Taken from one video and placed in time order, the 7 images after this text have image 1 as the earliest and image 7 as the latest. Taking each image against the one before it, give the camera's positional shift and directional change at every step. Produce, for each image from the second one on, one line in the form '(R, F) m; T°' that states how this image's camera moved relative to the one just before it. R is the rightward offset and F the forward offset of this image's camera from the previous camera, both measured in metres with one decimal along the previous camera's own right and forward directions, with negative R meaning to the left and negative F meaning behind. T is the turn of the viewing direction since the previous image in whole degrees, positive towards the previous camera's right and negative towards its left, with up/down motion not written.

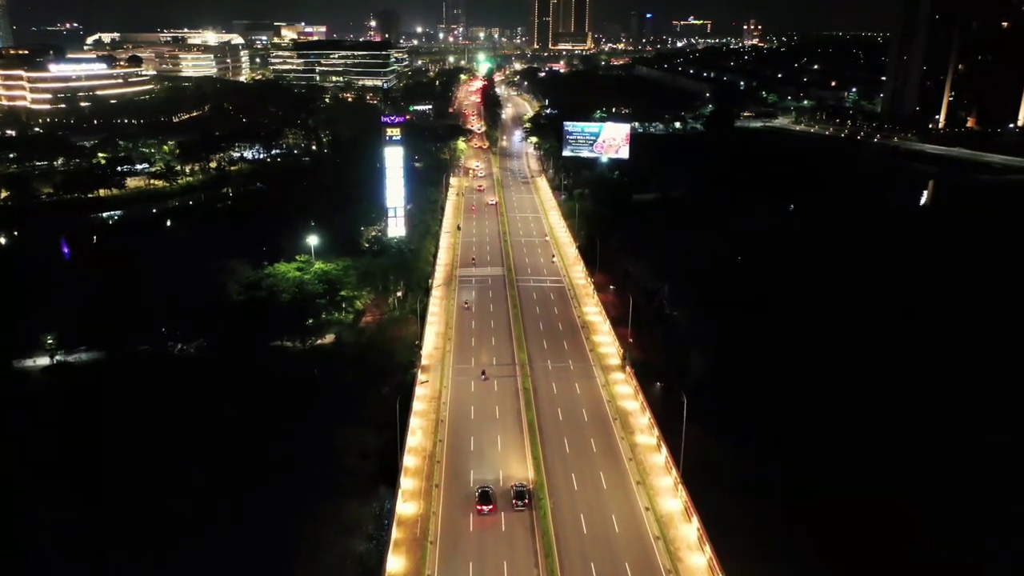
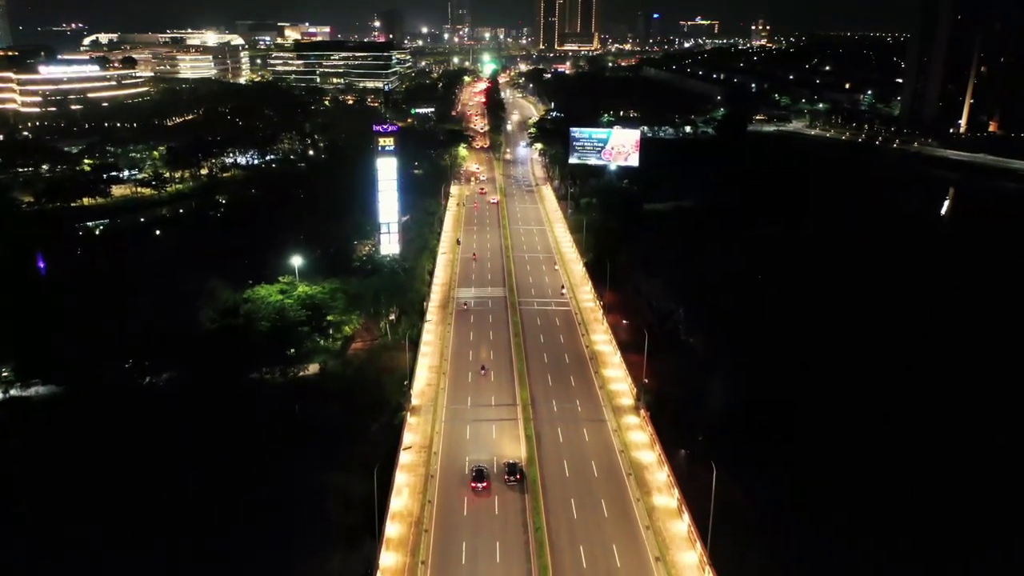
(+0.2, +3.7) m; 0°
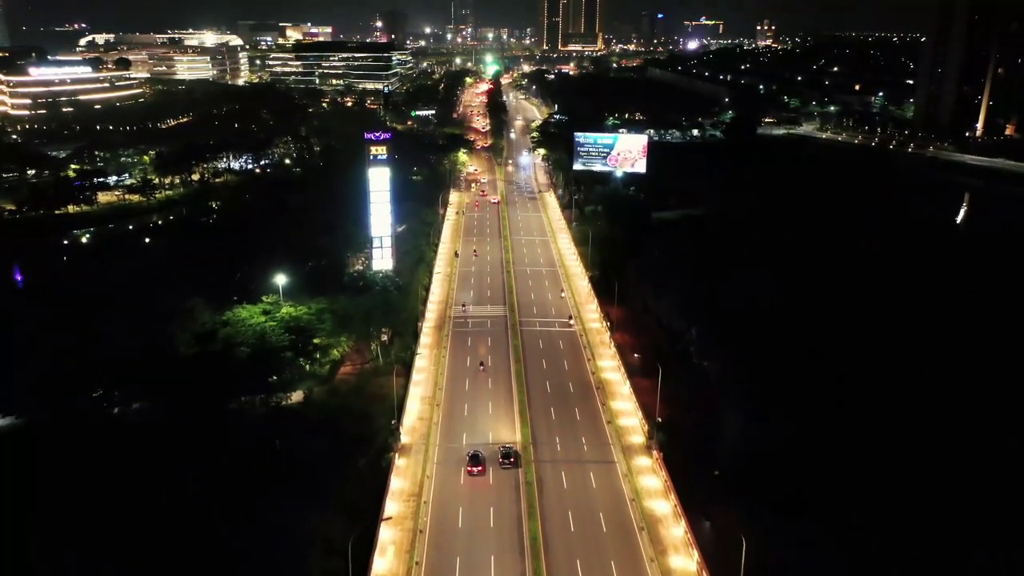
(+0.1, +2.9) m; 0°
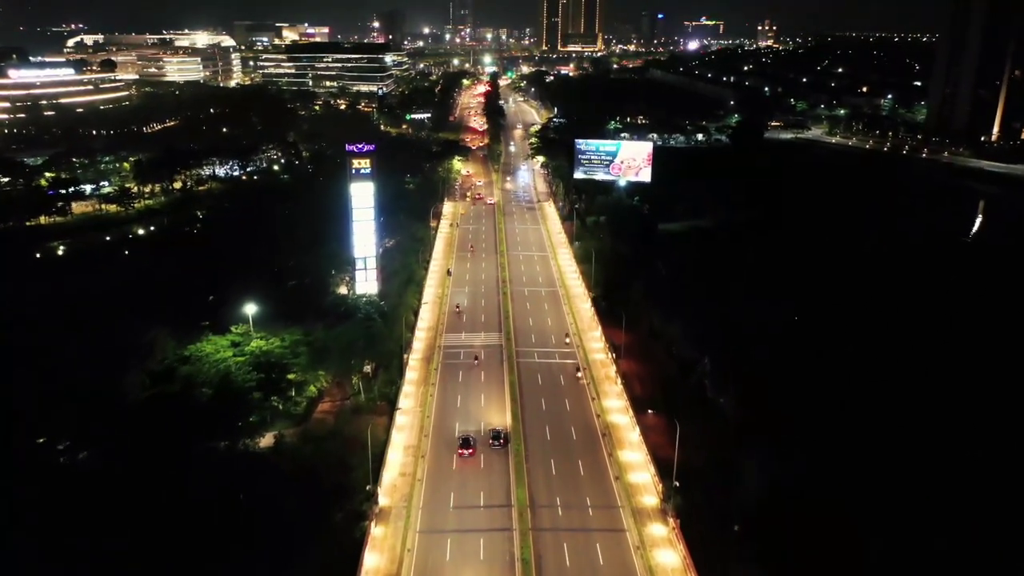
(+0.2, +3.8) m; 0°
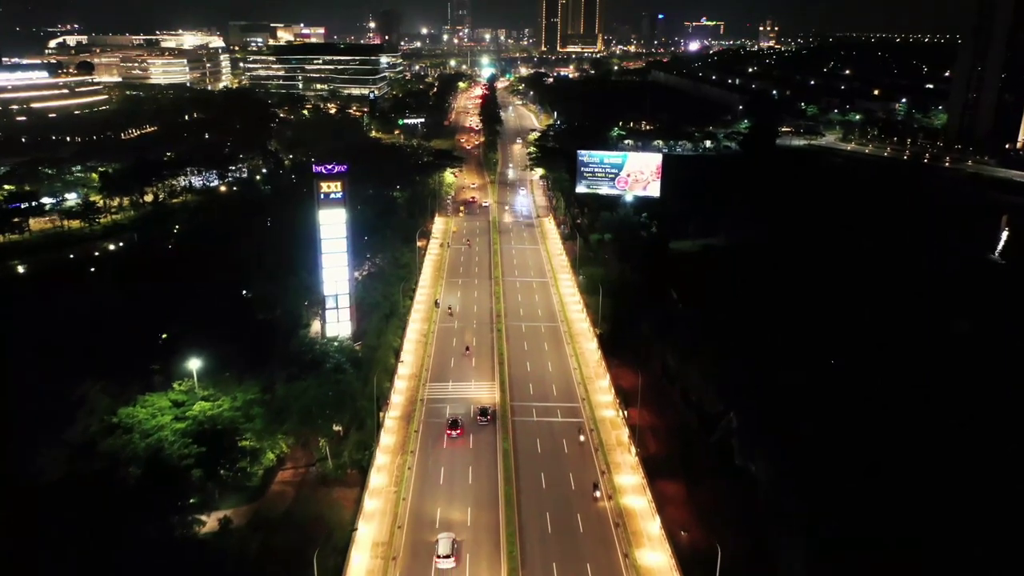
(+0.2, +5.4) m; 0°
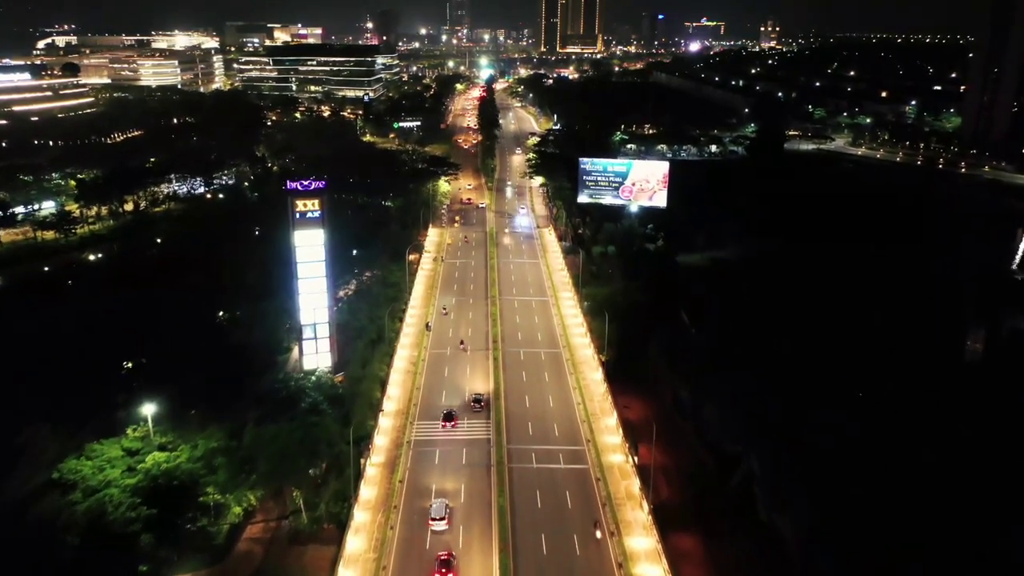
(+0.1, +3.3) m; 0°
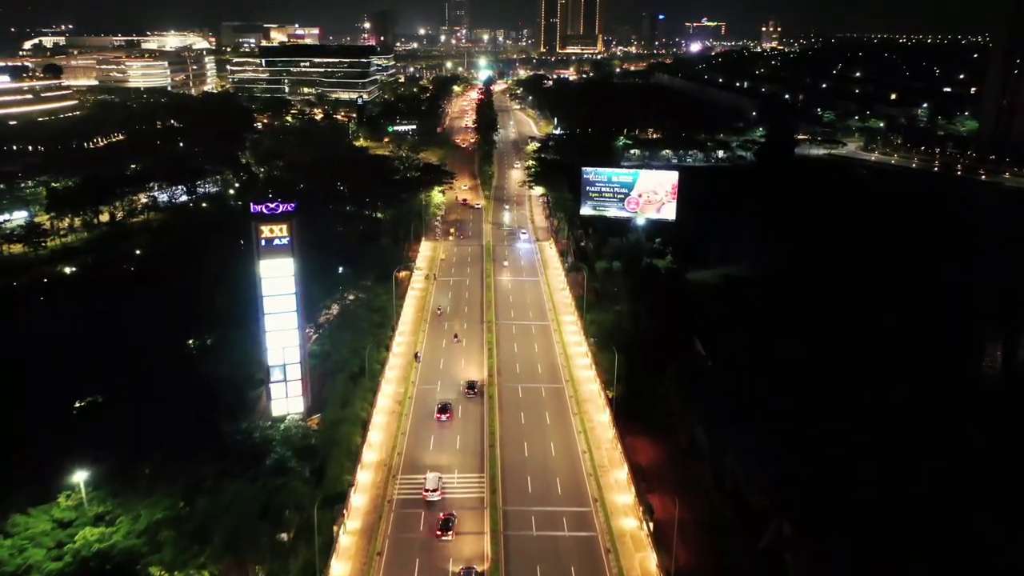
(+0.1, +3.7) m; 0°
